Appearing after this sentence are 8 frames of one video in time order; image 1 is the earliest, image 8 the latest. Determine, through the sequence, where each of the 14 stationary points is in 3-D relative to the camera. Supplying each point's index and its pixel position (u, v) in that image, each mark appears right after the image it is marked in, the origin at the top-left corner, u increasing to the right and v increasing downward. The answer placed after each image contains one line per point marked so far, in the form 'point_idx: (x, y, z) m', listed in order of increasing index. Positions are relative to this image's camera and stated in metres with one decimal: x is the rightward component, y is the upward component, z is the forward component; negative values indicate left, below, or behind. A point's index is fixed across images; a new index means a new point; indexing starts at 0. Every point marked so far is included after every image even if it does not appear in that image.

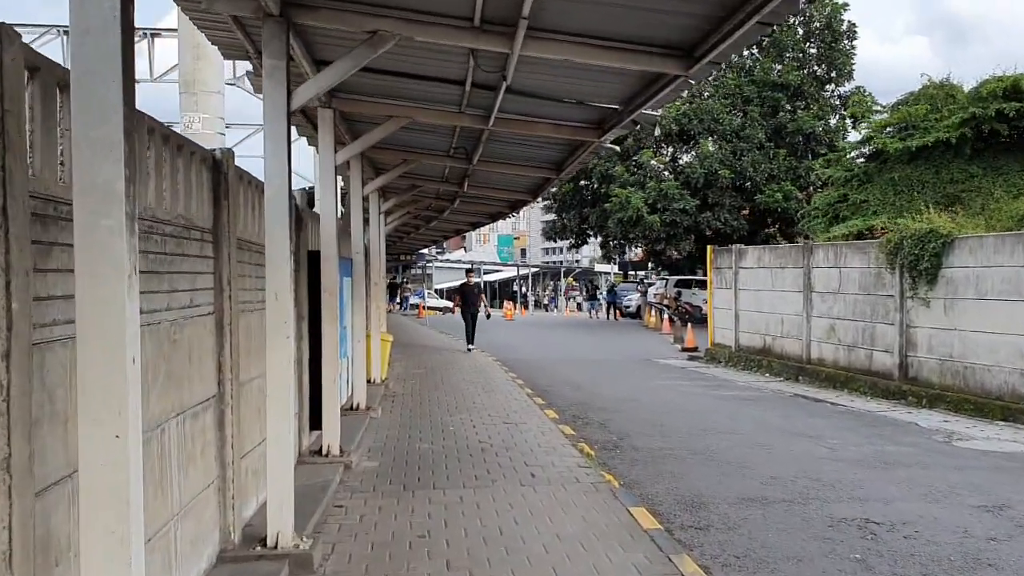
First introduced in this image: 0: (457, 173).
0: (-0.7, +1.4, +11.9) m
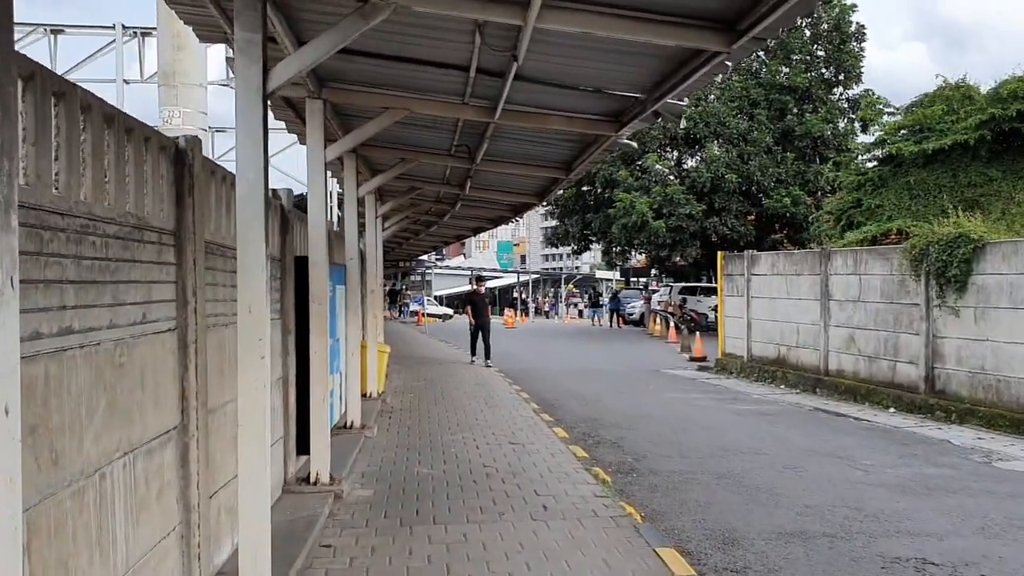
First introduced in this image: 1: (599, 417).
0: (-0.6, +1.3, +11.2) m
1: (+1.0, -1.6, +11.8) m
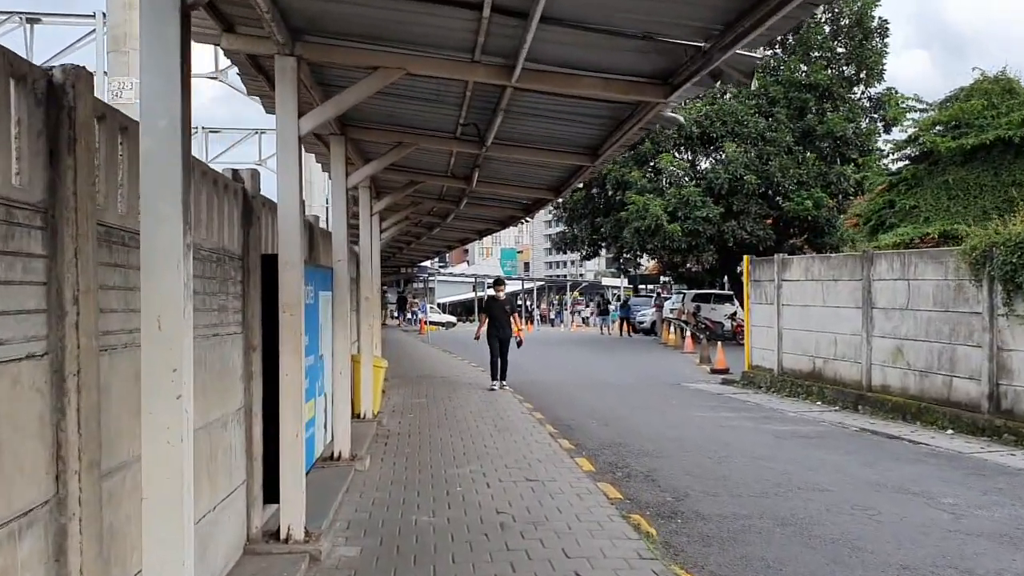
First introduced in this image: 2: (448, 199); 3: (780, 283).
0: (-0.5, +1.2, +9.7) m
1: (+1.2, -1.6, +10.3) m
2: (-0.9, +1.2, +13.3) m
3: (+4.6, +0.1, +17.0) m
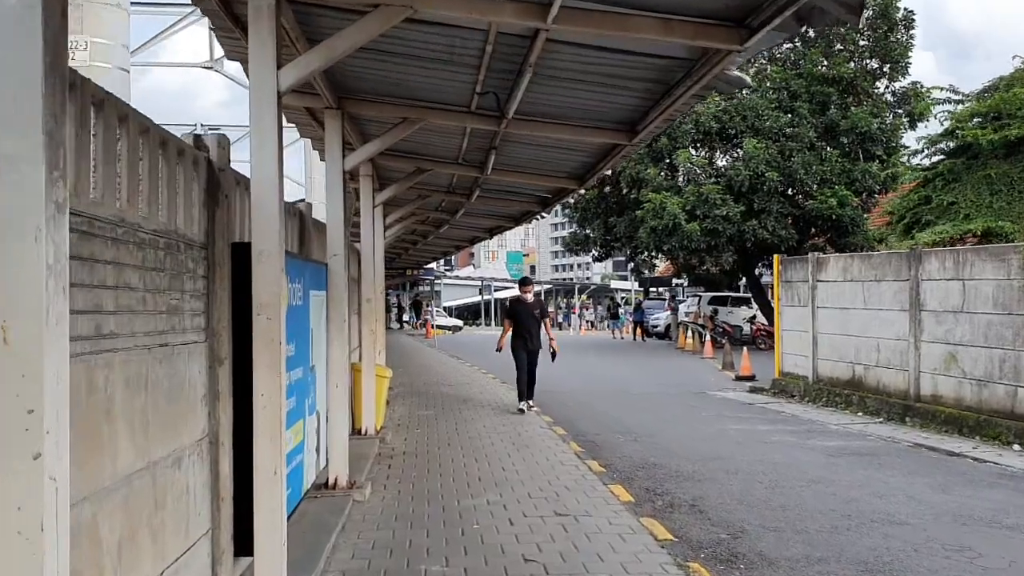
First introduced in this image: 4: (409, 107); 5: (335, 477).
0: (-0.3, +1.2, +8.6) m
1: (+1.4, -1.6, +9.1) m
2: (-0.7, +1.2, +12.1) m
3: (+4.9, +0.1, +15.8) m
4: (-0.8, +1.3, +7.3) m
5: (-1.3, -1.3, +7.0) m
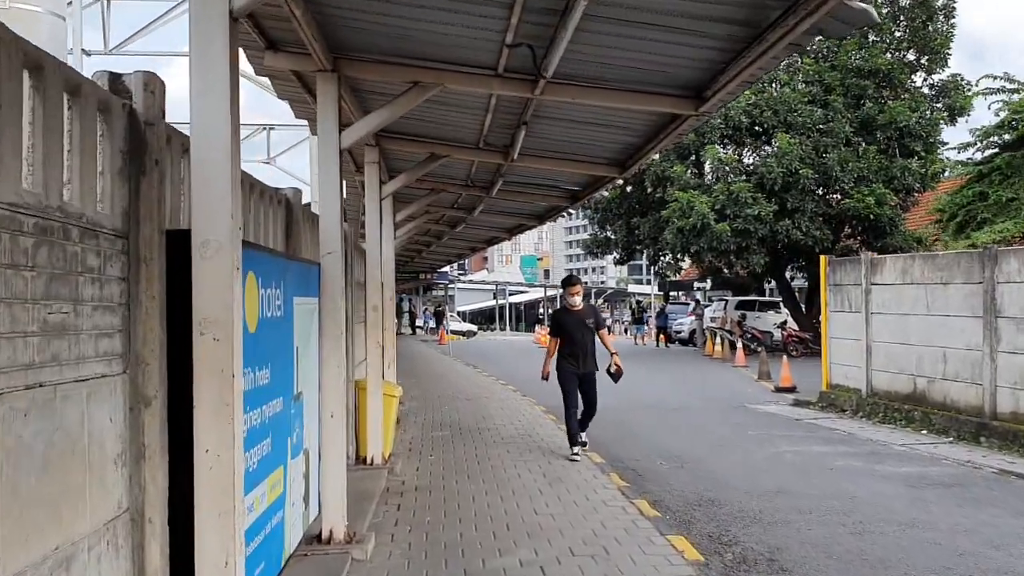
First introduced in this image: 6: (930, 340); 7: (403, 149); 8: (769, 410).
0: (-0.1, +1.2, +7.2) m
1: (+1.6, -1.7, +7.7) m
2: (-0.4, +1.1, +10.7) m
3: (+5.2, 0.0, +14.3) m
4: (-0.5, +1.3, +5.9) m
5: (-1.1, -1.4, +5.7) m
6: (+5.5, -0.7, +12.9) m
7: (-1.0, +1.2, +8.7) m
8: (+4.0, -1.9, +15.4) m
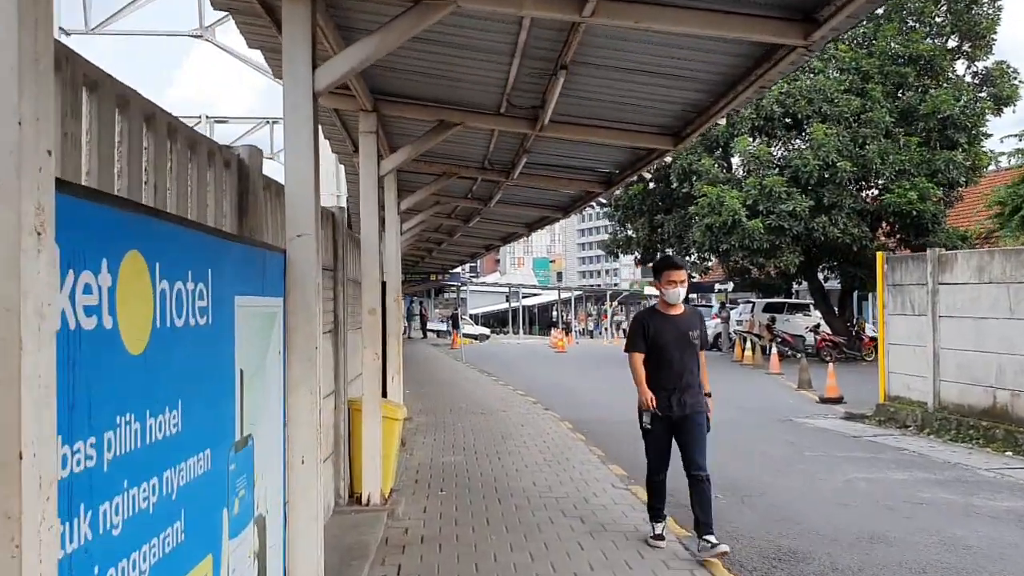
0: (+0.1, +1.2, +5.6) m
1: (+1.8, -1.6, +6.0) m
2: (-0.2, +1.1, +9.1) m
3: (+5.5, 0.0, +12.7) m
4: (-0.4, +1.3, +4.3) m
5: (-0.9, -1.4, +4.1) m
6: (+5.8, -0.7, +11.3) m
7: (-0.8, +1.2, +7.1) m
8: (+4.3, -1.9, +13.8) m
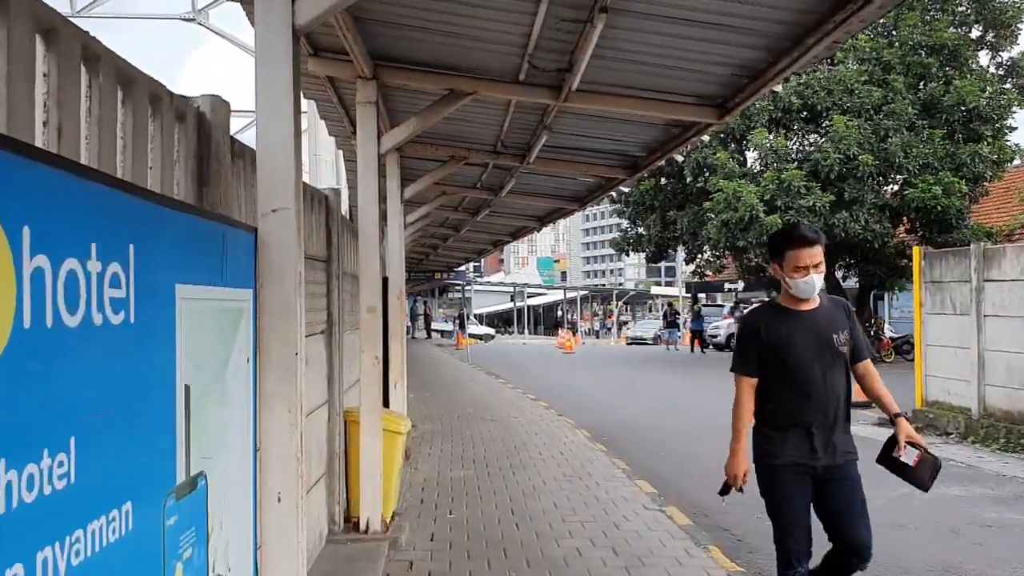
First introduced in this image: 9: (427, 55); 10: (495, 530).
0: (+0.2, +1.2, +4.7) m
1: (+1.9, -1.6, +5.1) m
2: (0.0, +1.2, +8.2) m
3: (+5.6, 0.0, +11.8) m
4: (-0.3, +1.4, +3.4) m
5: (-0.8, -1.3, +3.2) m
6: (+5.9, -0.6, +10.4) m
7: (-0.6, +1.3, +6.2) m
8: (+4.5, -1.9, +12.9) m
9: (-0.5, +1.3, +5.7) m
10: (-0.1, -1.5, +6.2) m
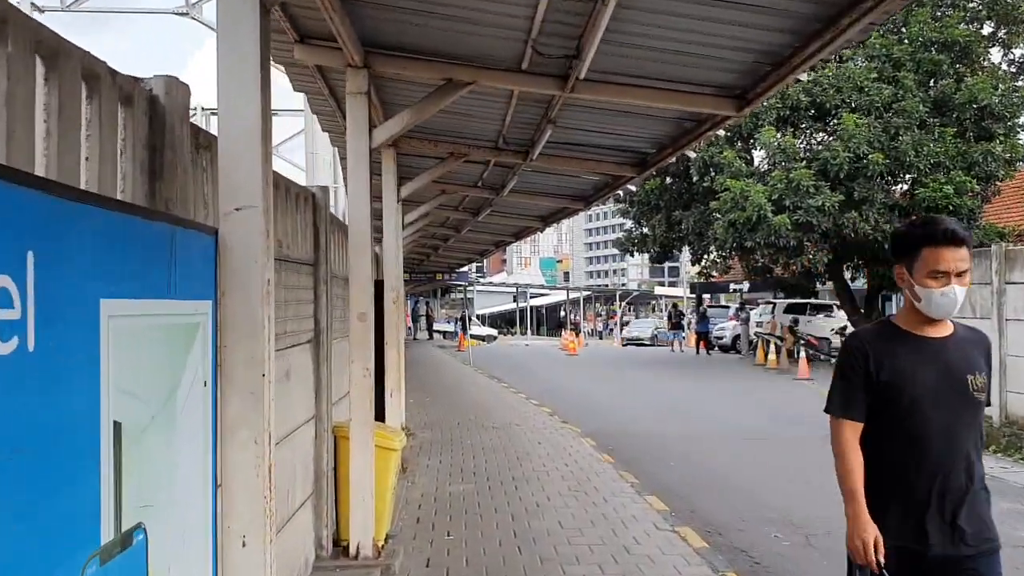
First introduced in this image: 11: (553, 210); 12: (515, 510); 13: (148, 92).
0: (+0.3, +1.2, +4.2) m
1: (+2.0, -1.6, +4.7) m
2: (0.0, +1.2, +7.8) m
3: (+5.6, 0.0, +11.3) m
4: (-0.2, +1.3, +3.0) m
5: (-0.8, -1.4, +2.7) m
6: (+5.9, -0.7, +9.9) m
7: (-0.6, +1.2, +5.8) m
8: (+4.5, -1.9, +12.4) m
9: (-0.5, +1.3, +5.2) m
10: (-0.1, -1.5, +5.7) m
11: (+0.5, +1.0, +12.1) m
12: (0.0, -1.5, +6.8) m
13: (-1.0, +0.6, +2.7) m
